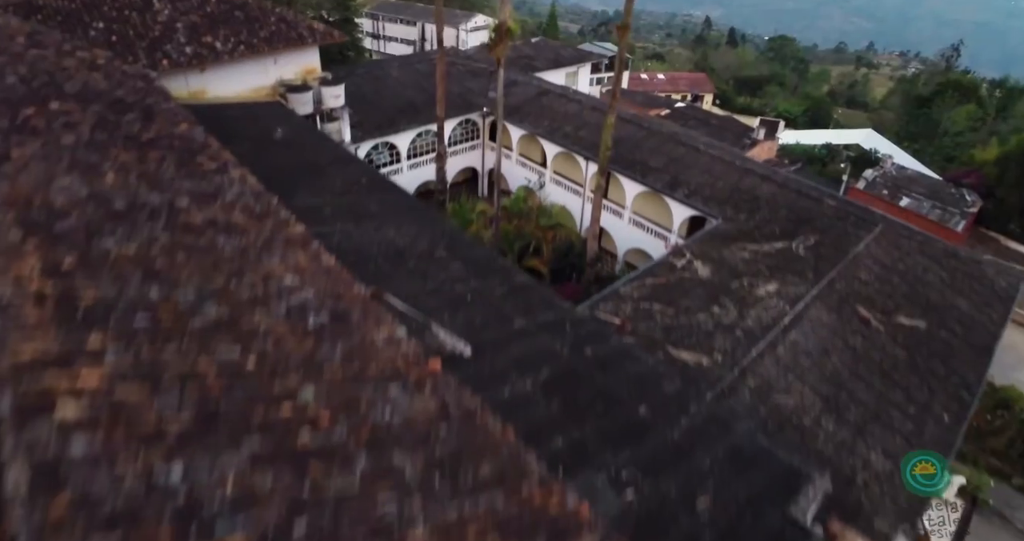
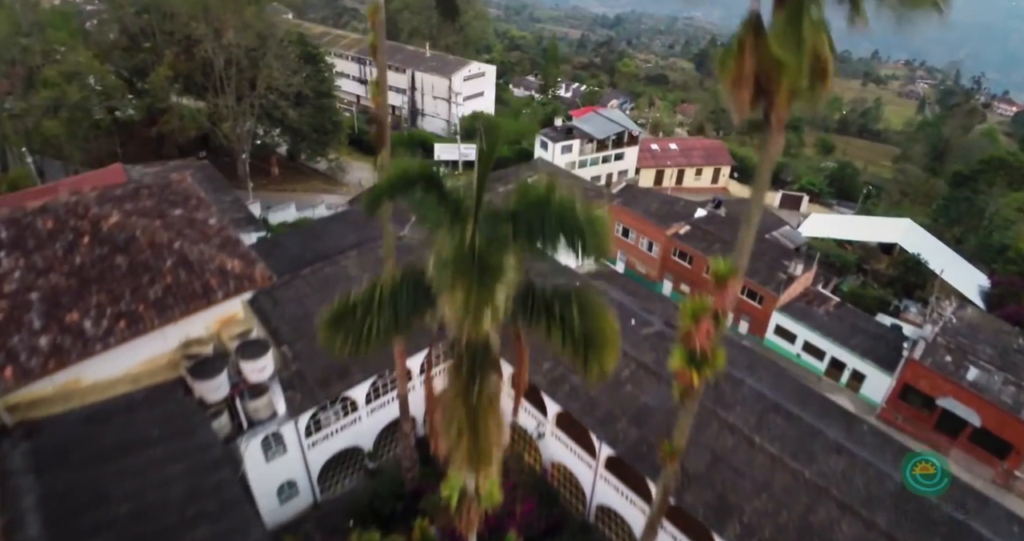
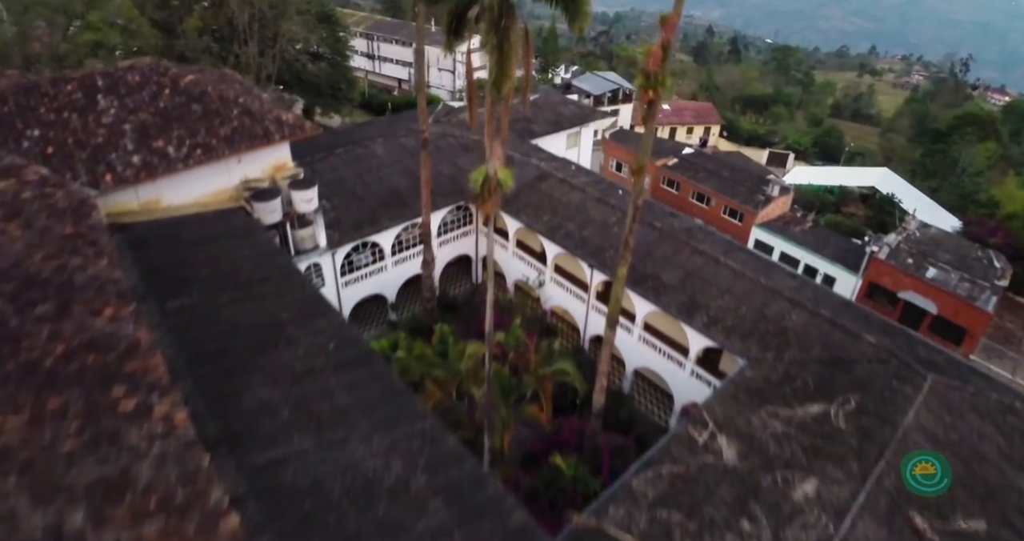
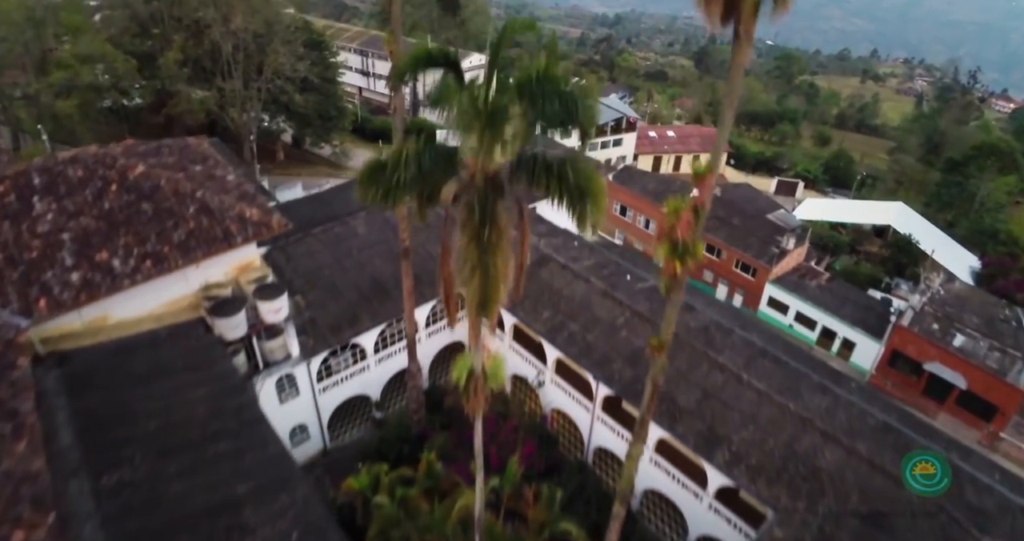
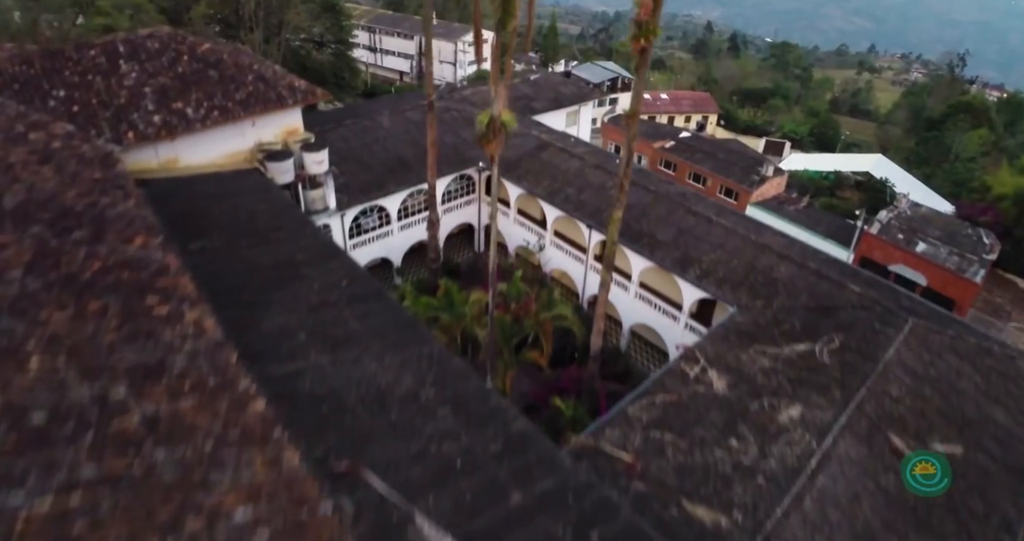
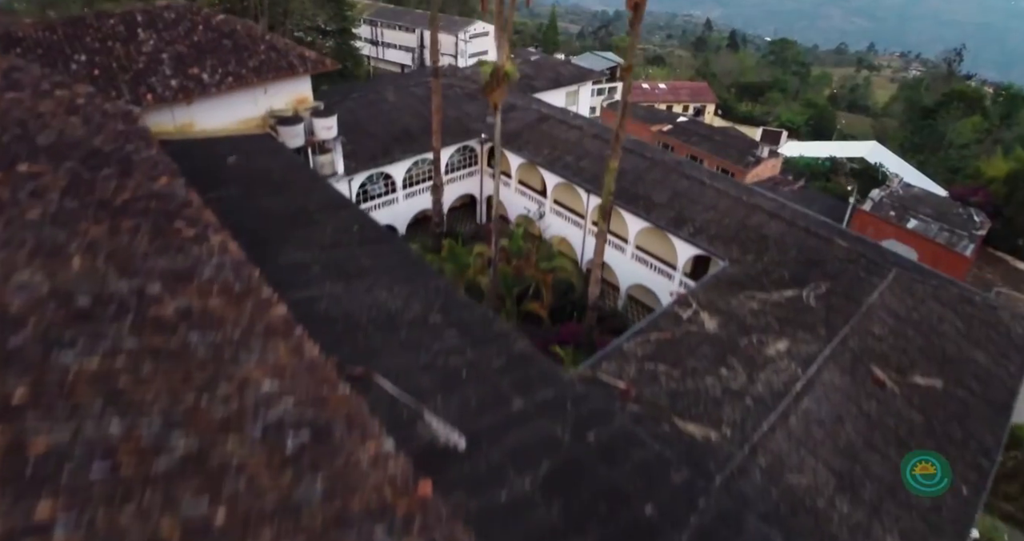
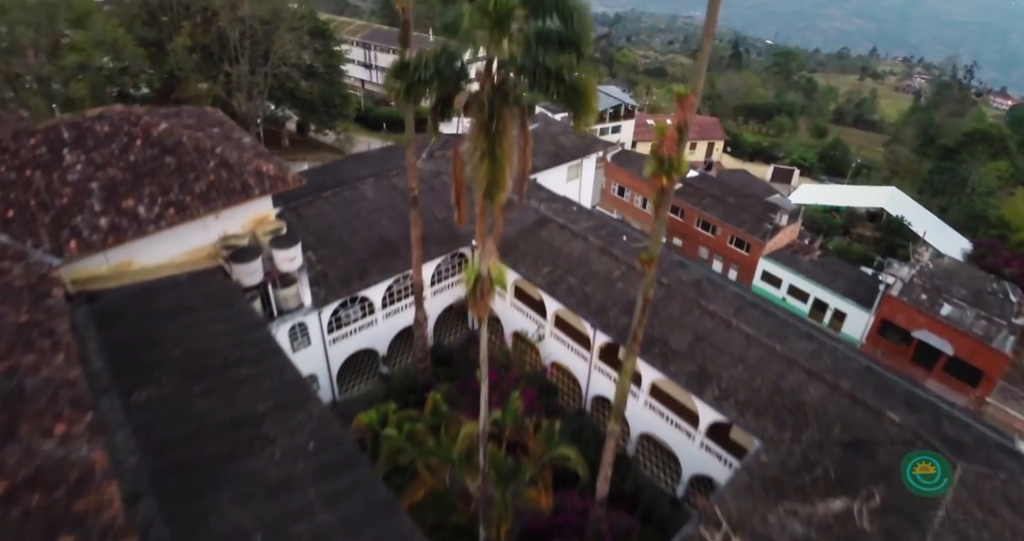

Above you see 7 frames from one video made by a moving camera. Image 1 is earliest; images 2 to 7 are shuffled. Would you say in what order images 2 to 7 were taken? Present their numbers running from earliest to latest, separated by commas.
6, 5, 3, 7, 4, 2
